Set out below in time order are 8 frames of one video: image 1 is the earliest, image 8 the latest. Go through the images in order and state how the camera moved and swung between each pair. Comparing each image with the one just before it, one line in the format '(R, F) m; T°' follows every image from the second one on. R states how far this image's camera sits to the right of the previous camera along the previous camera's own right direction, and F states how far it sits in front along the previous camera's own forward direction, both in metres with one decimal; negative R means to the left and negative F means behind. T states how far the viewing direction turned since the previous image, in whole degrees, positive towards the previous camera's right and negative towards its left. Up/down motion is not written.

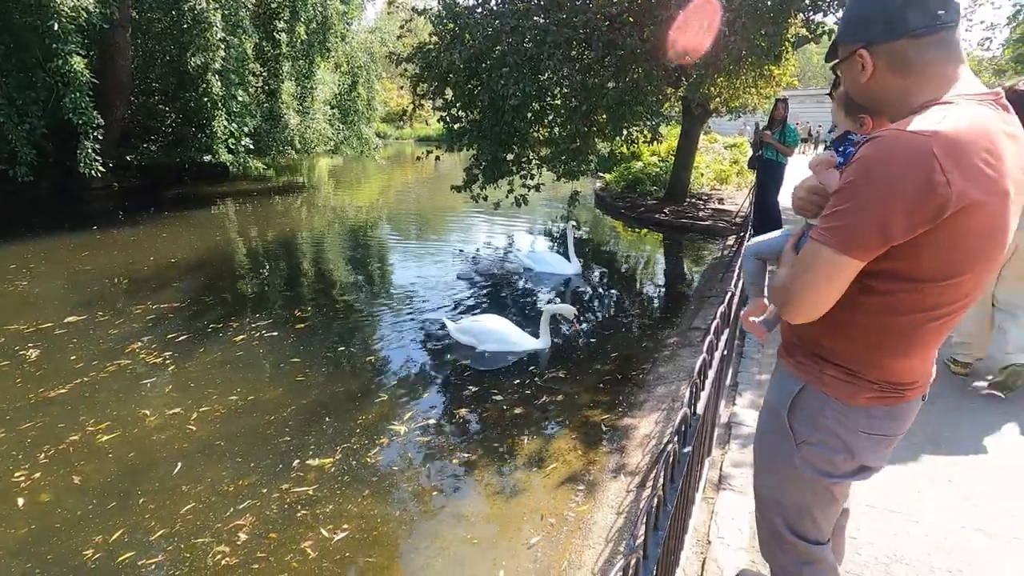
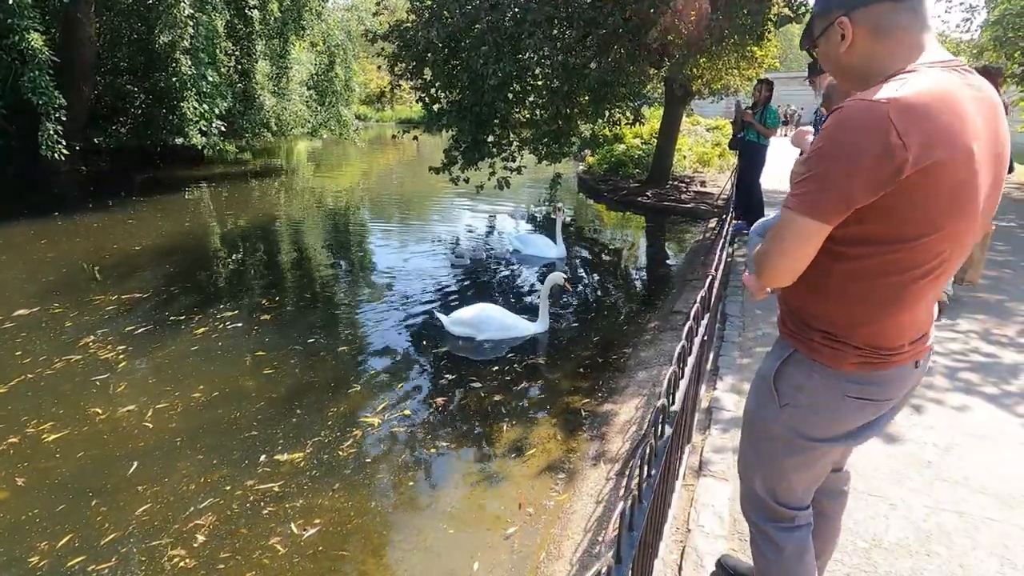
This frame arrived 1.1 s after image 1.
(+0.1, +0.1) m; +2°
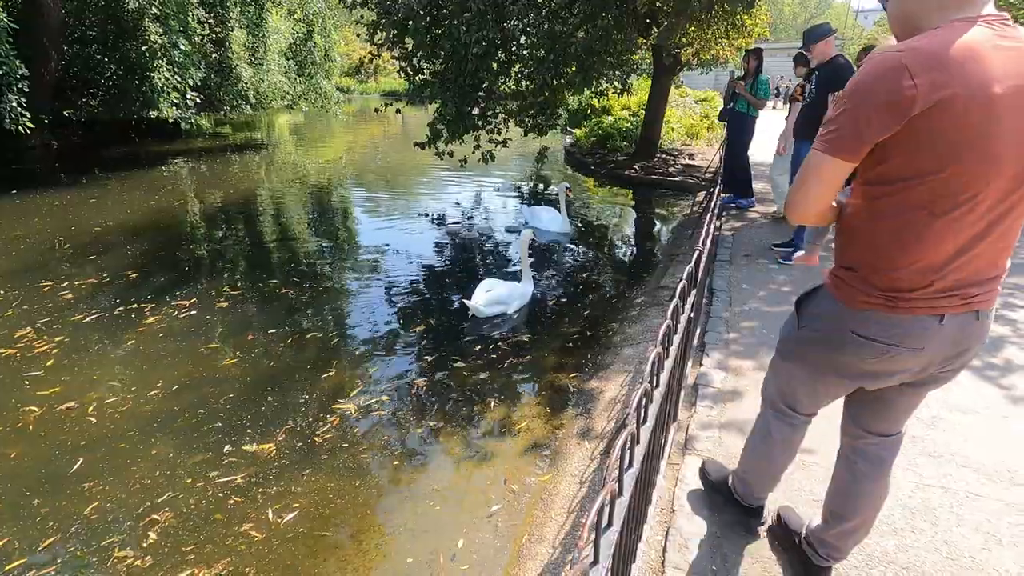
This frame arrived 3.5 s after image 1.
(+0.1, +0.1) m; +1°
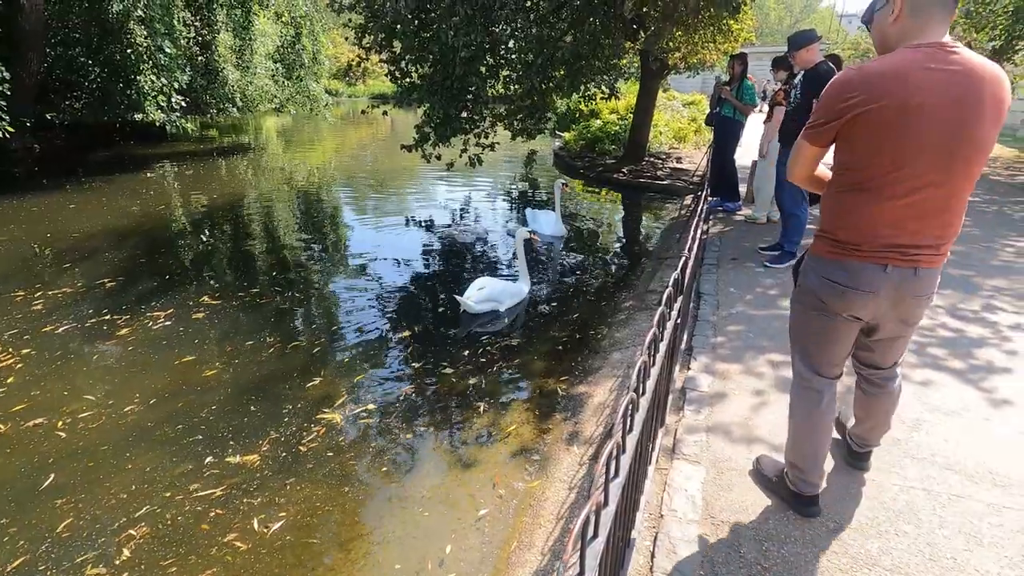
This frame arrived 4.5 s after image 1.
(0.0, 0.0) m; +1°
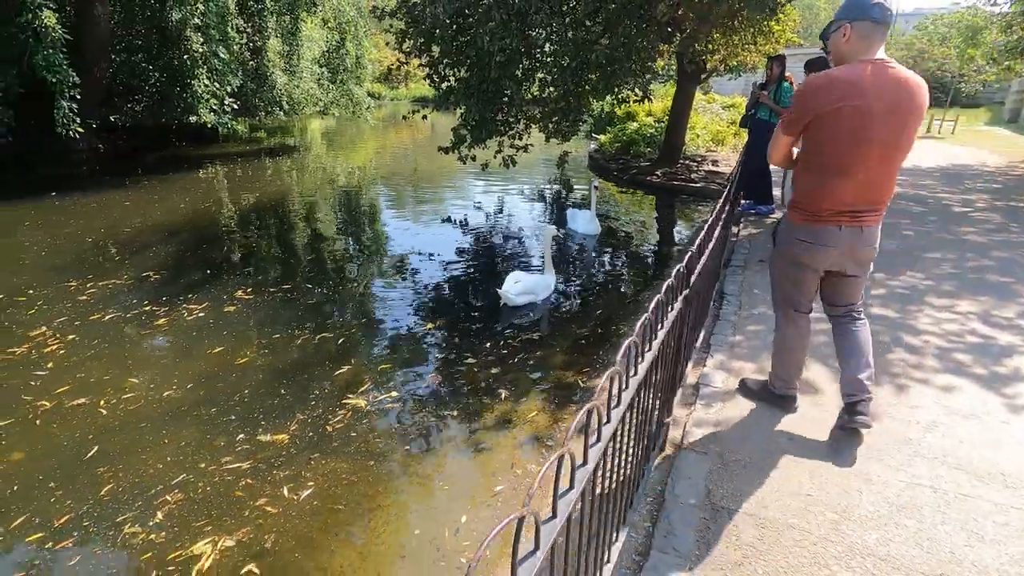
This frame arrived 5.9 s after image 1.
(+0.1, -0.2) m; -4°
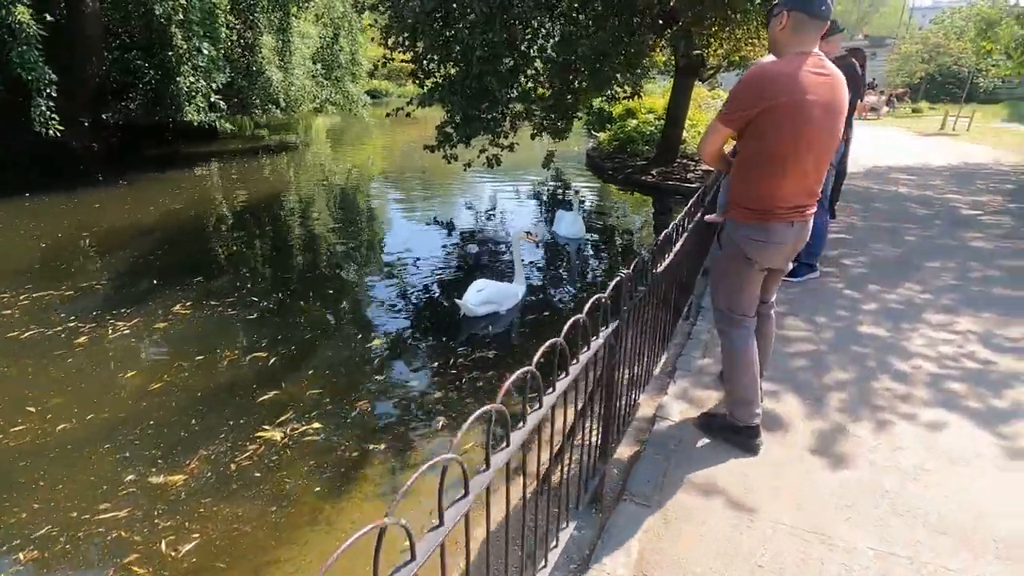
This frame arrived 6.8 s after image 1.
(+0.6, +0.5) m; -1°
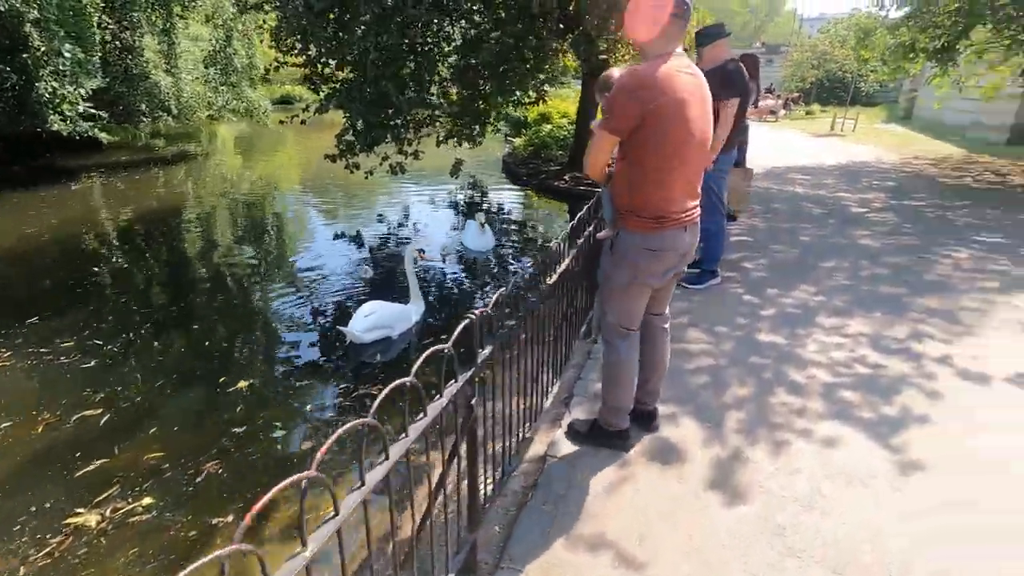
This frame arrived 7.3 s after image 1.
(+0.4, +0.4) m; +7°
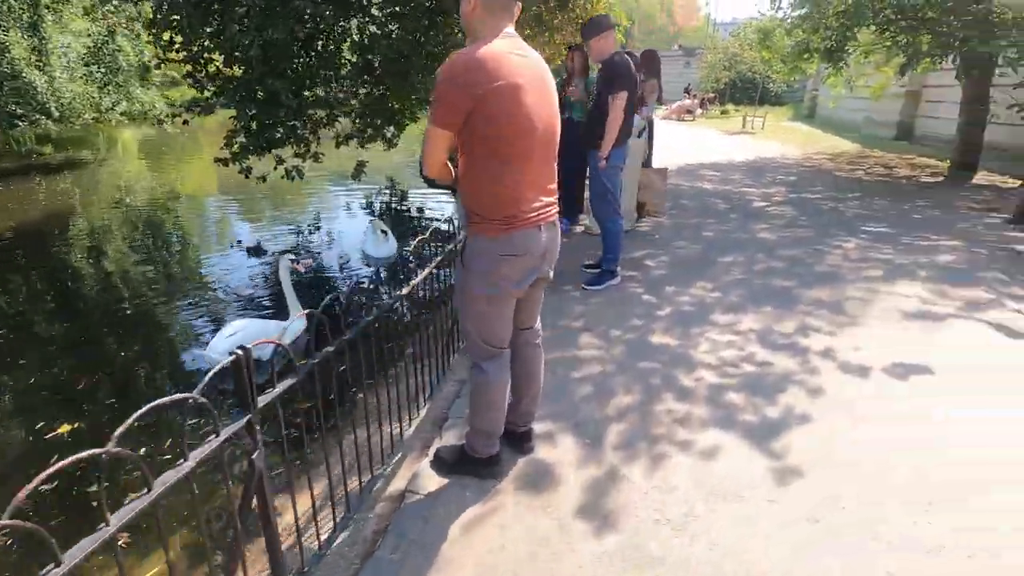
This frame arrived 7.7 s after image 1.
(+0.5, +0.4) m; +6°
